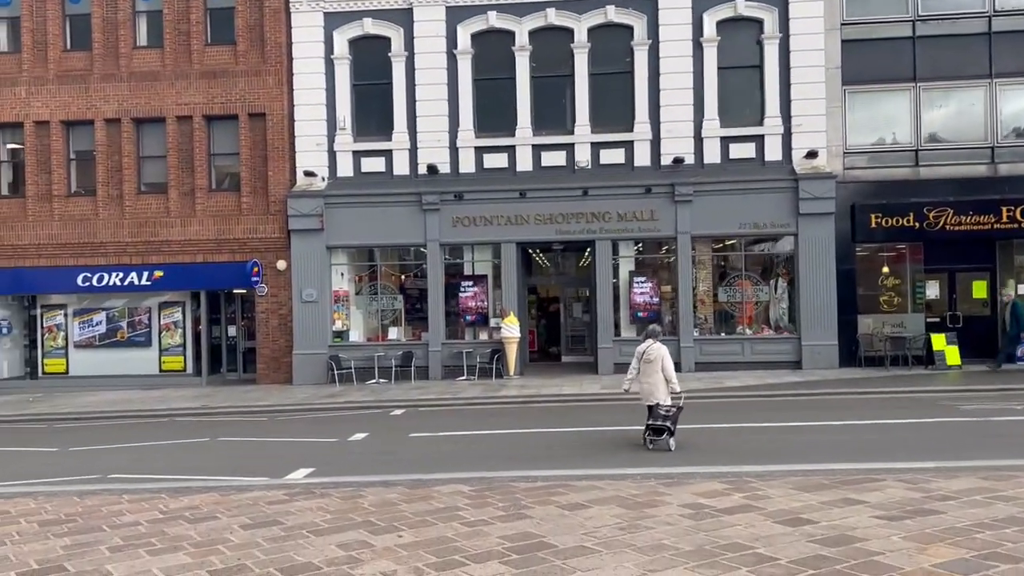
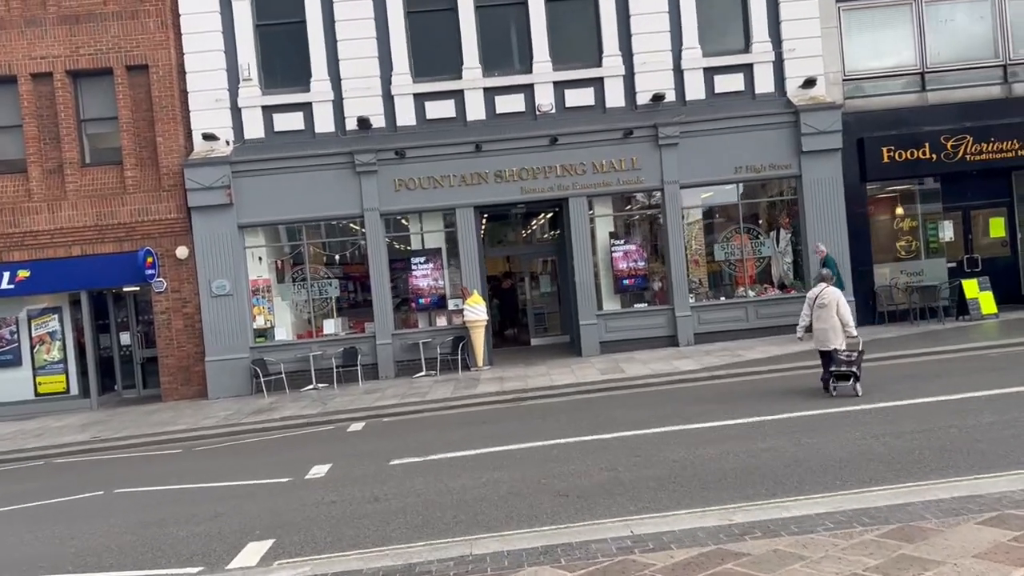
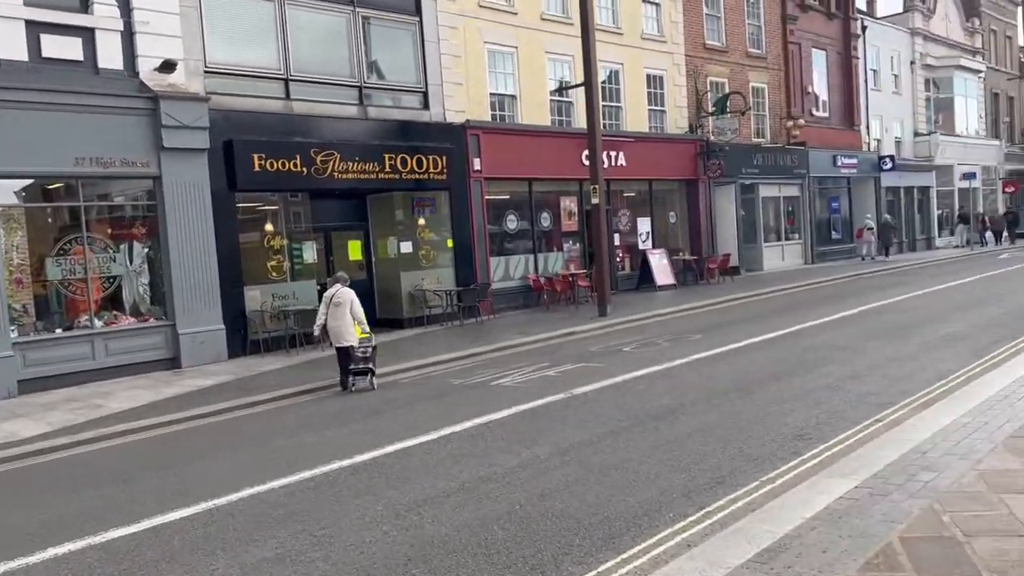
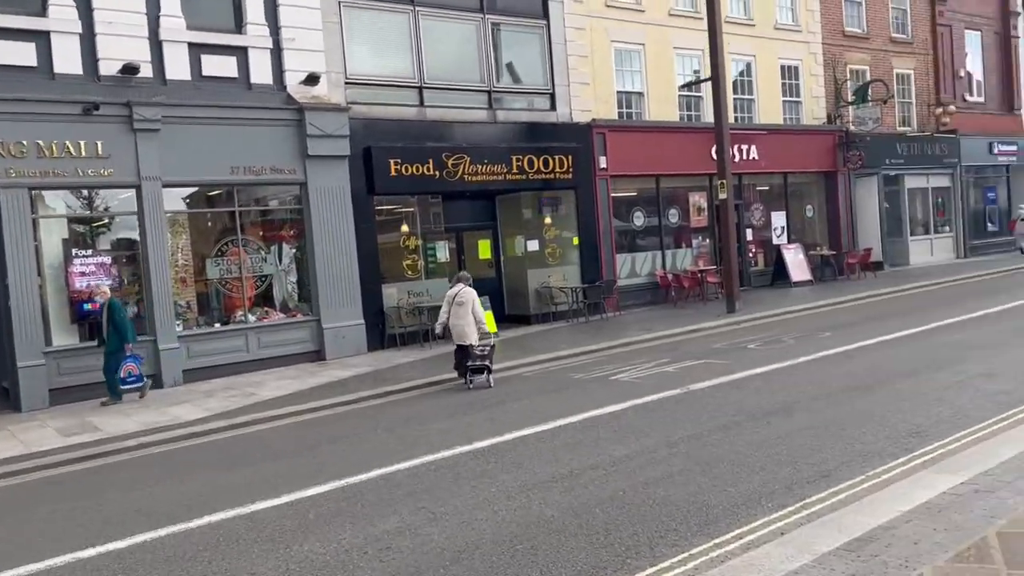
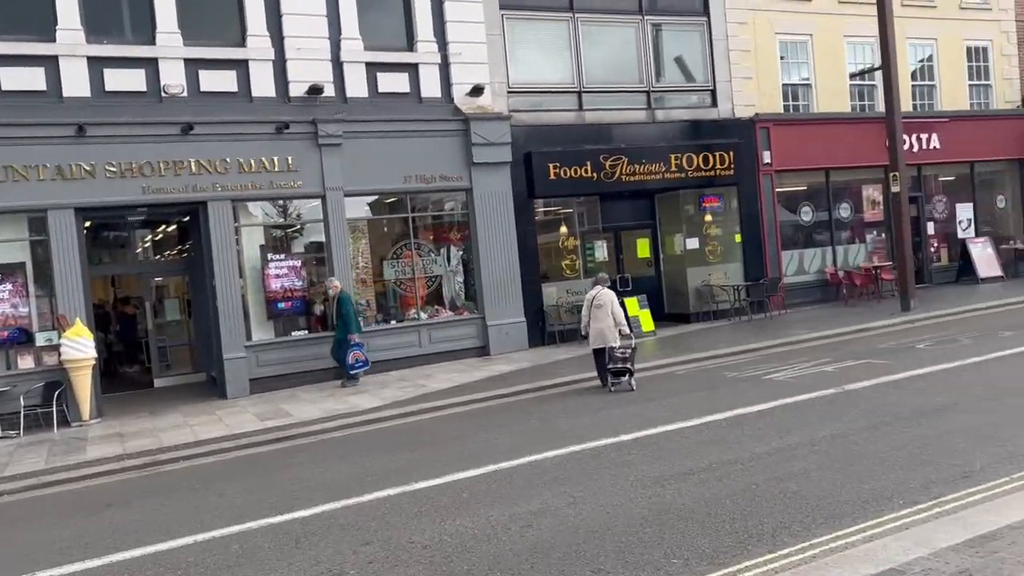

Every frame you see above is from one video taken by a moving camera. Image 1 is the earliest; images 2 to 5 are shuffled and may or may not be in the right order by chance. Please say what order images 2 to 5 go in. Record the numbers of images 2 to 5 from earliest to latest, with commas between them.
2, 5, 4, 3
